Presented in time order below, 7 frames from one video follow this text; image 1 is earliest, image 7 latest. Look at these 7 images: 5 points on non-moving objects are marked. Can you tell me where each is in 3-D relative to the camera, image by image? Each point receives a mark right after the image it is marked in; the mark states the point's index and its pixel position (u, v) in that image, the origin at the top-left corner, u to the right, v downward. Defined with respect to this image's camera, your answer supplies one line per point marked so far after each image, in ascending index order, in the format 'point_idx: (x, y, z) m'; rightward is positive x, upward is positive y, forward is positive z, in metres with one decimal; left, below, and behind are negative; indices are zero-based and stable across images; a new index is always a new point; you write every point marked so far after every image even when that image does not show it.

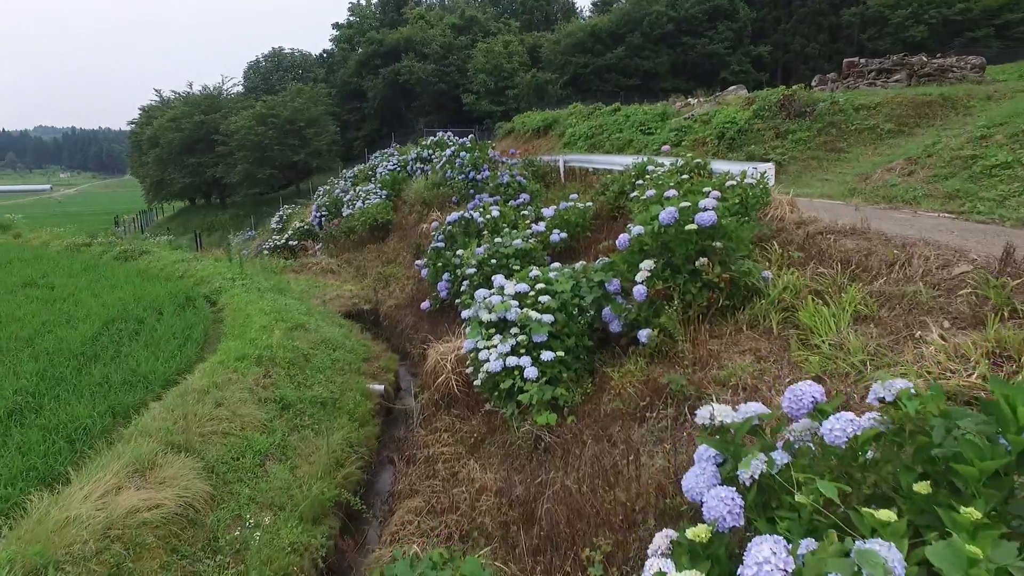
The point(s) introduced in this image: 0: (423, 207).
0: (-1.4, +1.3, +10.2) m
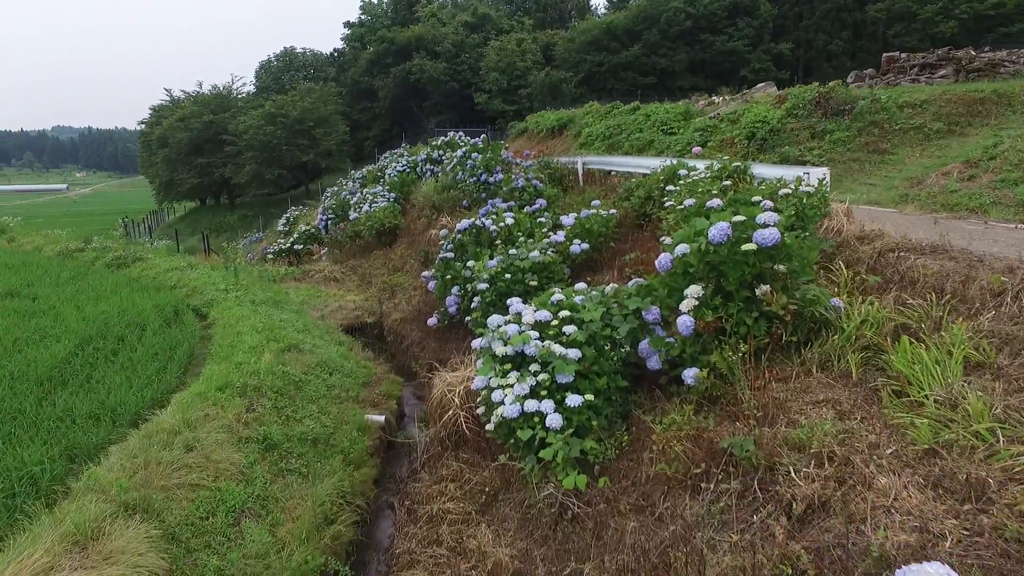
0: (-1.2, +1.2, +9.6) m
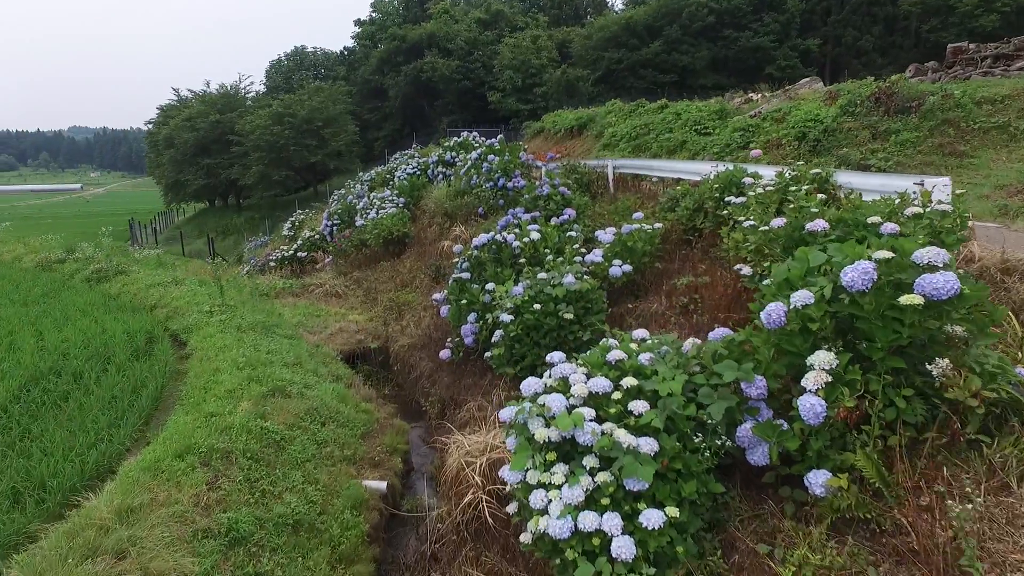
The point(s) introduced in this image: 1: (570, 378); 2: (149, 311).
0: (-0.9, +1.0, +8.8) m
1: (+0.2, -0.3, +2.4) m
2: (-3.6, -0.2, +6.1) m
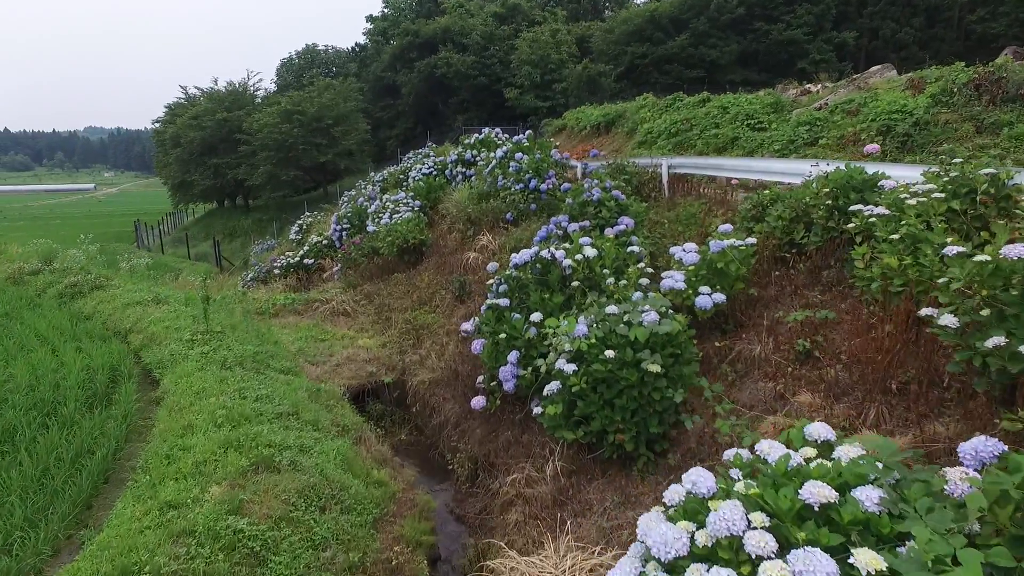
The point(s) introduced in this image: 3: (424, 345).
0: (-0.5, +0.8, +7.8) m
1: (+0.5, -0.5, +1.3) m
2: (-3.2, -0.4, +5.1) m
3: (-0.8, -0.5, +5.7) m
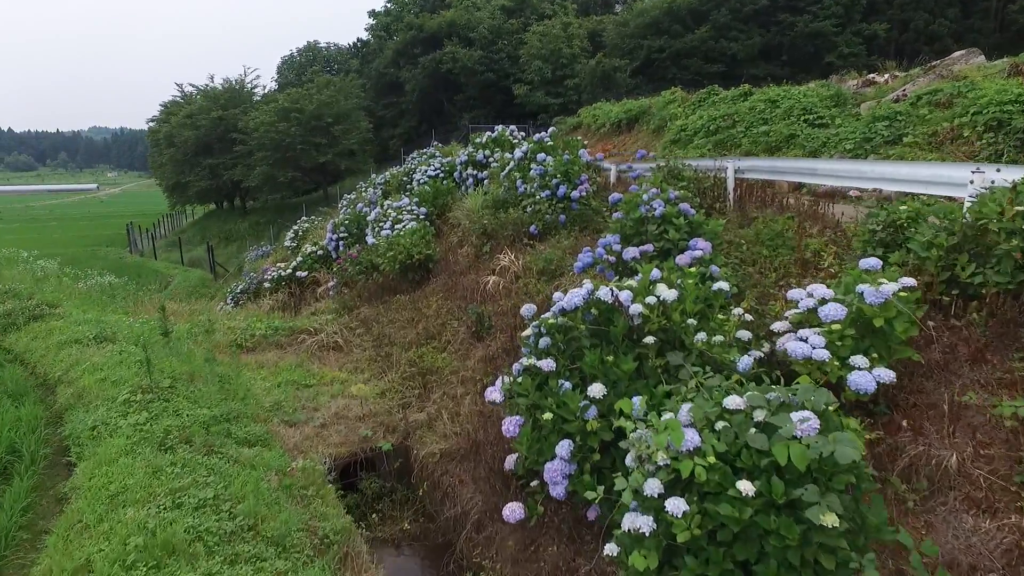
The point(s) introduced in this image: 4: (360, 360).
0: (-0.3, +0.5, +6.6) m
1: (+0.7, -0.8, +0.1) m
2: (-3.0, -0.7, +4.0) m
3: (-0.6, -0.8, +4.5) m
4: (-1.3, -0.6, +5.5) m
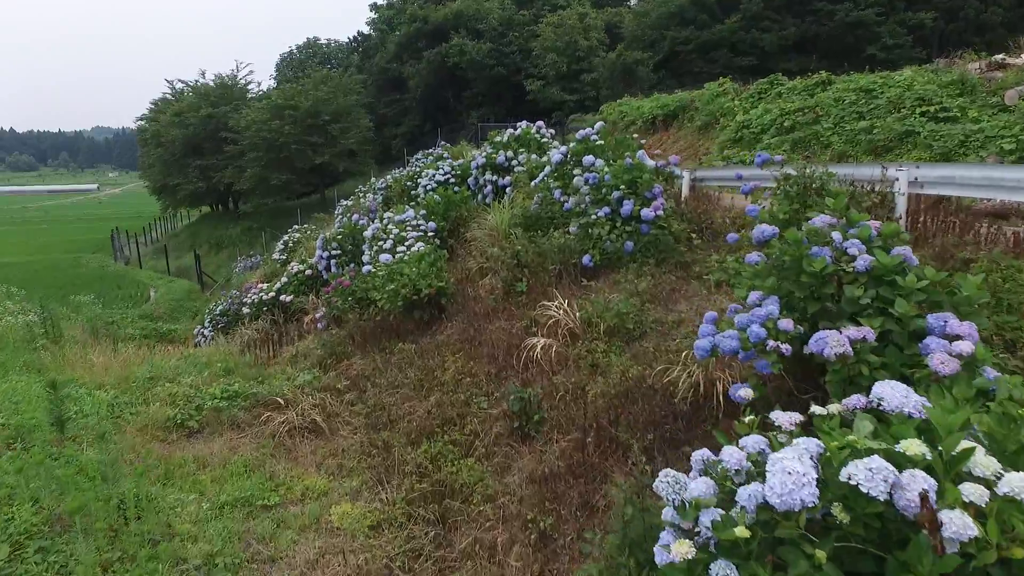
0: (0.0, +0.1, +4.9) m
1: (+1.0, -1.2, -1.5) m
2: (-2.7, -1.1, +2.3) m
3: (-0.2, -1.2, +2.8) m
4: (-1.0, -1.0, +3.8) m
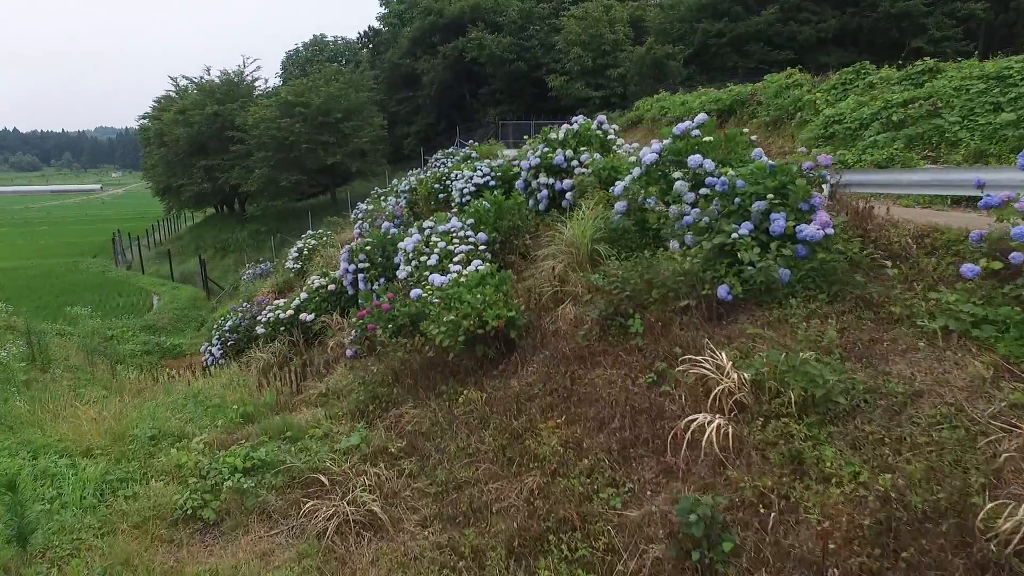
0: (+0.7, -0.1, +3.8) m
1: (+1.6, -1.4, -2.6) m
2: (-2.1, -1.3, +1.2) m
3: (+0.4, -1.4, +1.7) m
4: (-0.4, -1.2, +2.8) m
